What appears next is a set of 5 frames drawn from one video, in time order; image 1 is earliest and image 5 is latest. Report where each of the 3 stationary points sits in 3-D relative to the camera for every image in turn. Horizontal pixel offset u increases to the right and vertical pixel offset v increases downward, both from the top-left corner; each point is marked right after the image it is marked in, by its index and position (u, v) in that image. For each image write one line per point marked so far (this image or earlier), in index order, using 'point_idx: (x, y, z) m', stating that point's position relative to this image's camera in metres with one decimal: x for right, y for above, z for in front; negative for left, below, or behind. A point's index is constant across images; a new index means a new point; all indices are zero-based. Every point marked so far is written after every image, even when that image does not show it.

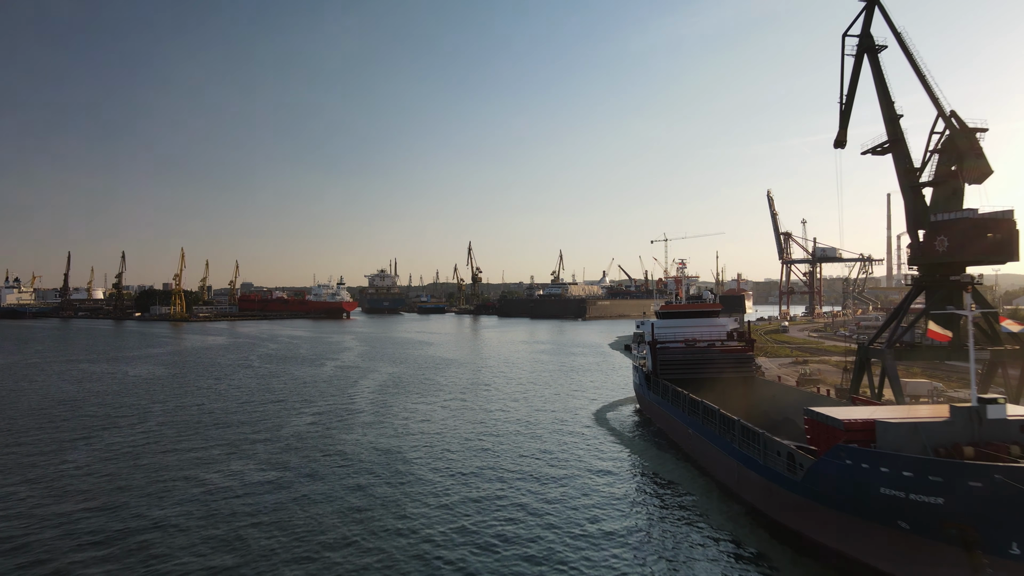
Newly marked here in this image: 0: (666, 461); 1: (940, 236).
0: (+4.0, -4.5, +13.8) m
1: (+10.4, +1.2, +12.8) m
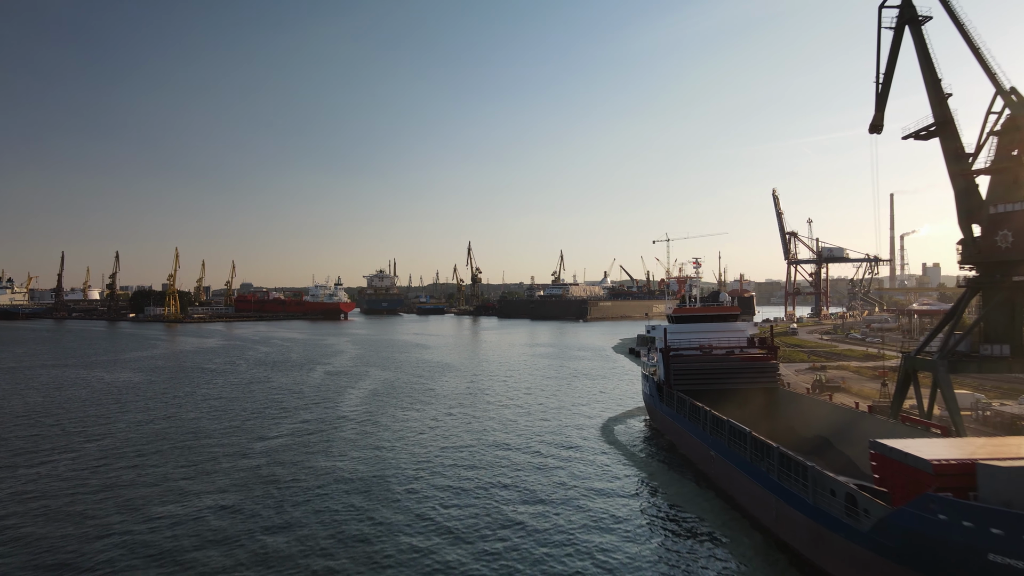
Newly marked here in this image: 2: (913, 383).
0: (+3.9, -4.6, +12.2) m
1: (+10.3, +1.2, +11.2) m
2: (+9.0, -2.1, +12.0) m
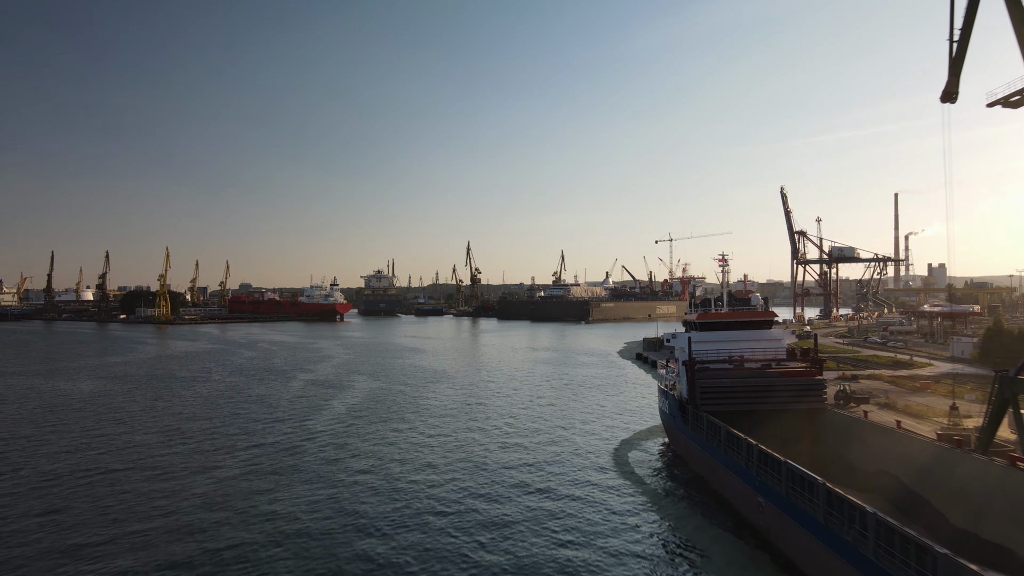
0: (+3.9, -4.6, +9.7) m
1: (+10.2, +1.2, +8.8) m
2: (+8.9, -2.2, +9.5) m
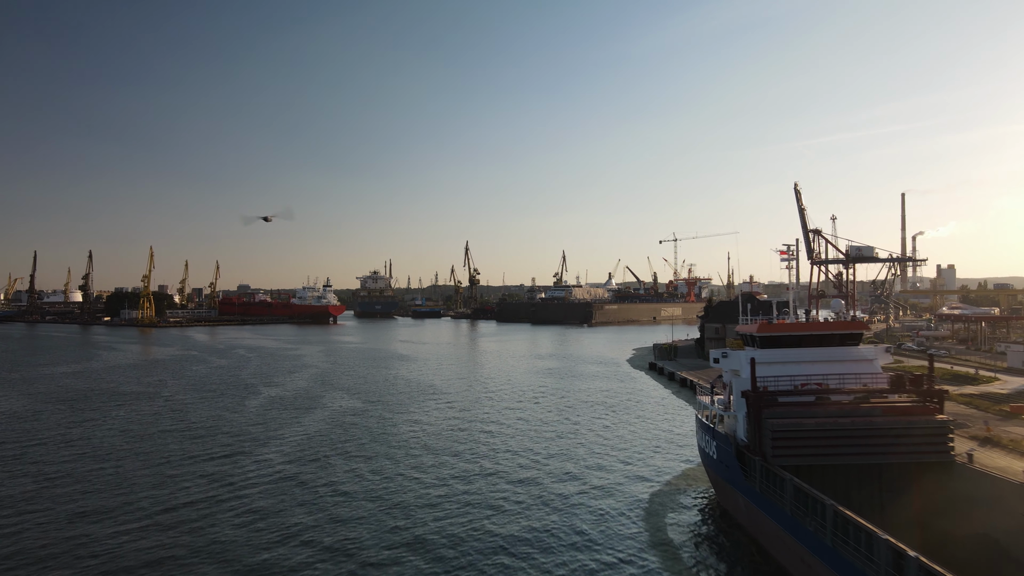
0: (+3.7, -4.6, +5.8) m
1: (+10.1, +1.1, +4.9) m
2: (+8.8, -2.2, +5.6) m
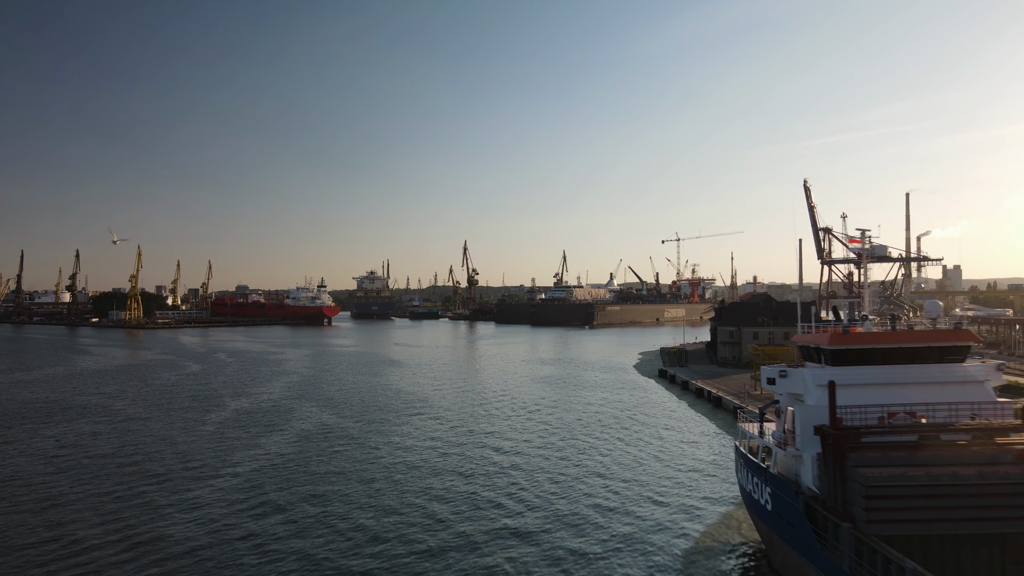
0: (+3.6, -4.6, +3.2) m
1: (+10.0, +1.2, +2.3) m
2: (+8.7, -2.2, +3.0) m
